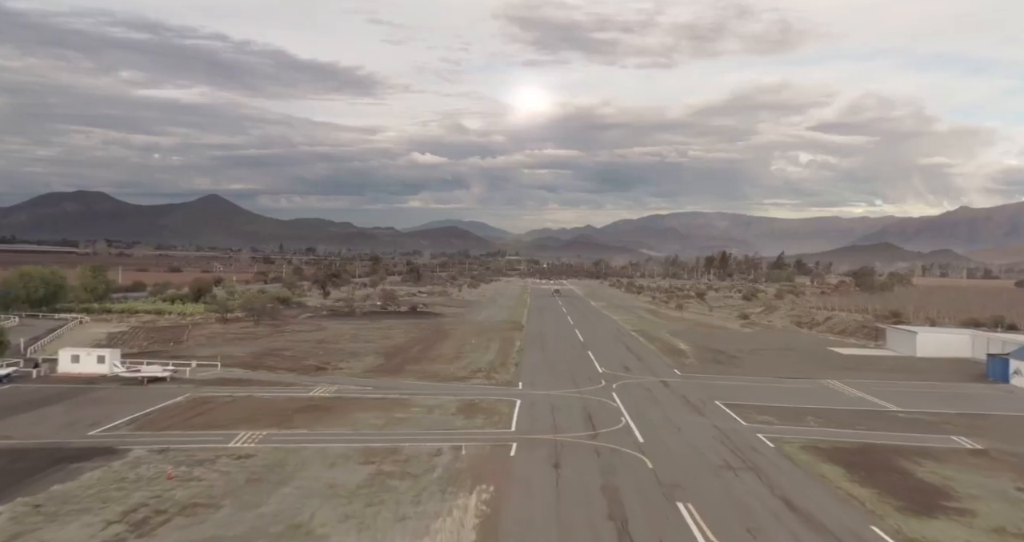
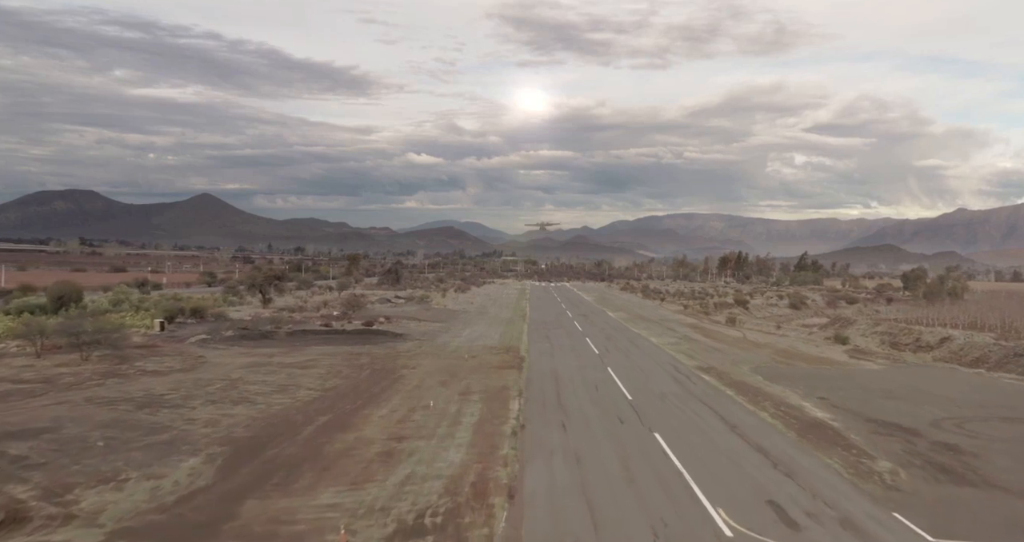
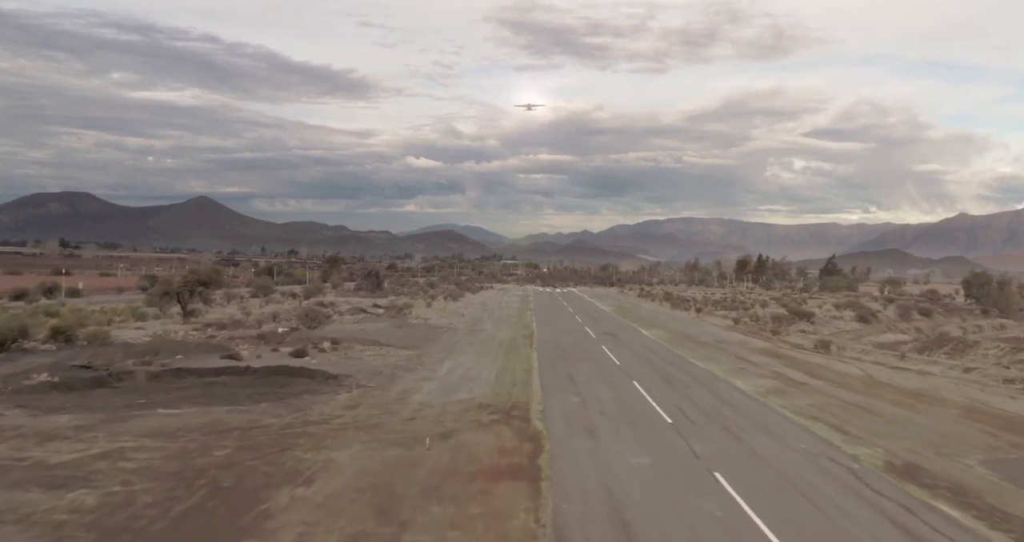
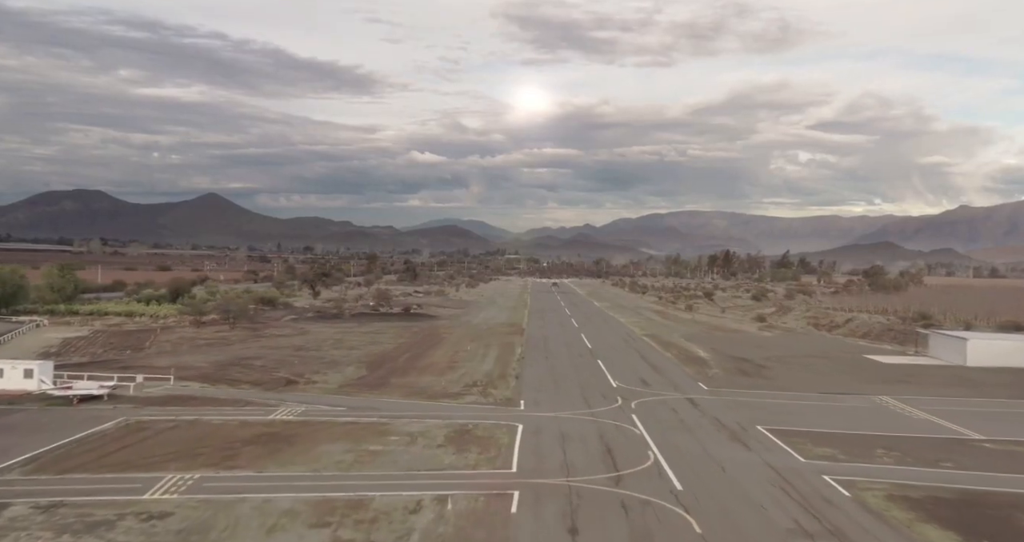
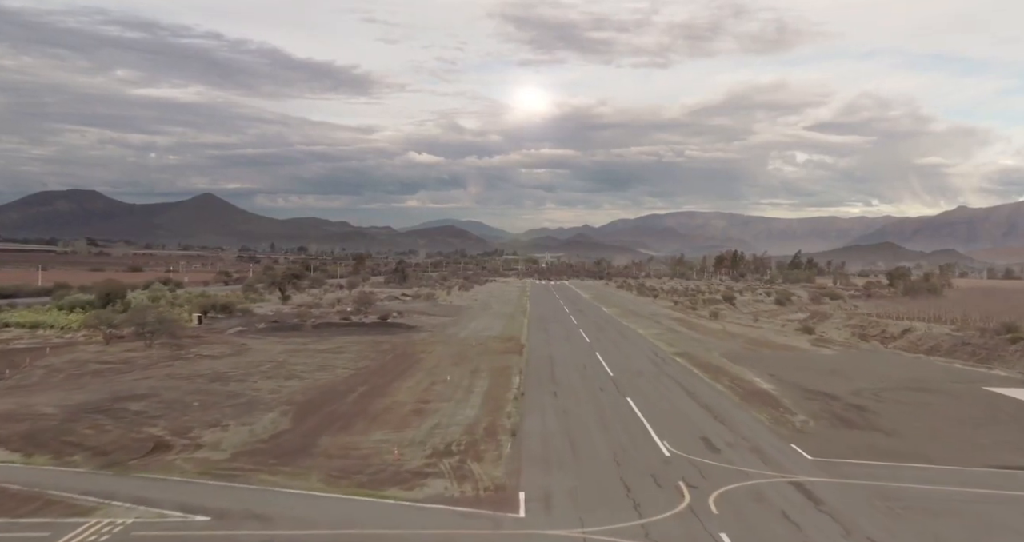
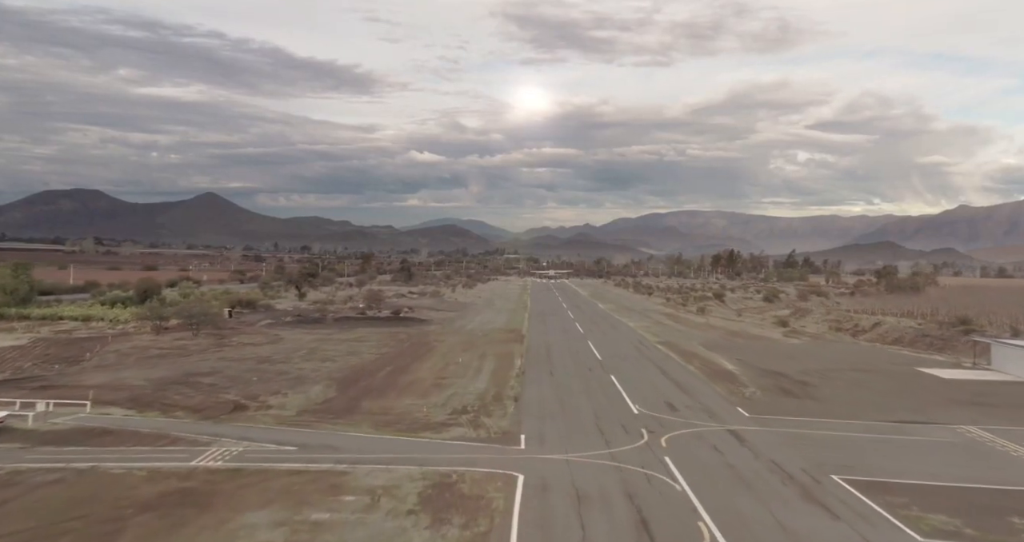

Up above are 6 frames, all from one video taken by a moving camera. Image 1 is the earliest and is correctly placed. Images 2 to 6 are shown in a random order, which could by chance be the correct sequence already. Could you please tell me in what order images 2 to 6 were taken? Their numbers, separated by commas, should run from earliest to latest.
4, 6, 5, 2, 3
